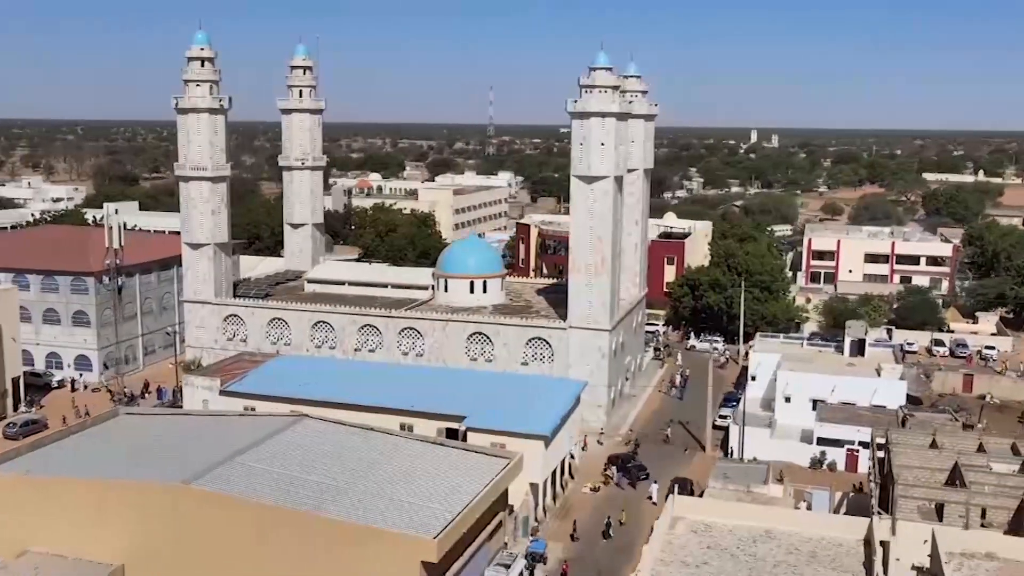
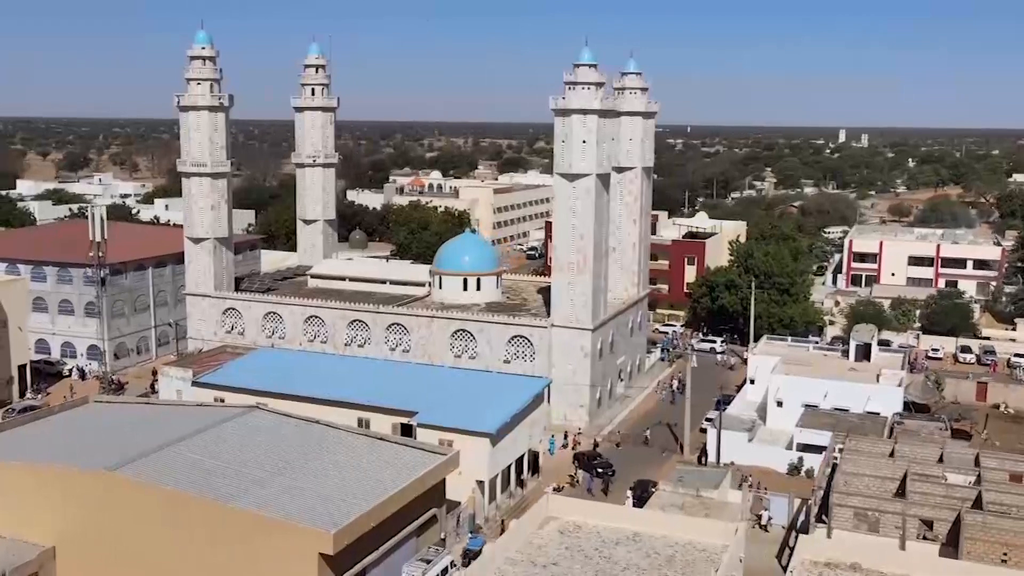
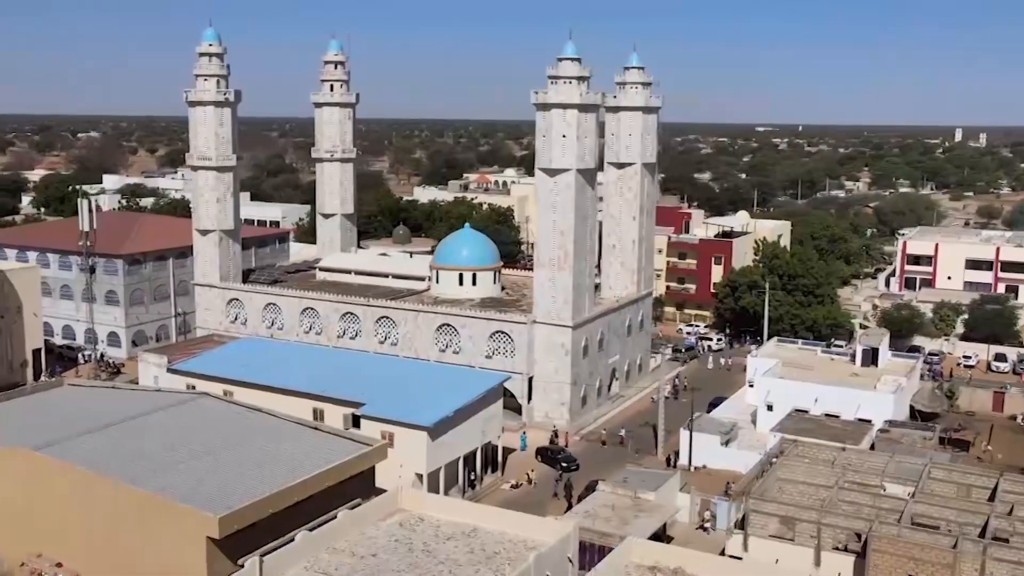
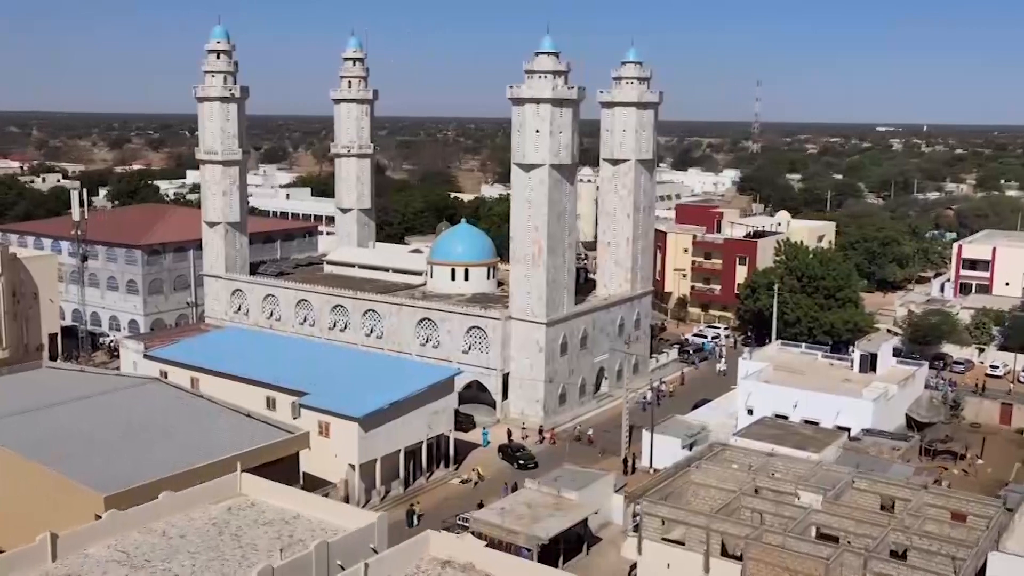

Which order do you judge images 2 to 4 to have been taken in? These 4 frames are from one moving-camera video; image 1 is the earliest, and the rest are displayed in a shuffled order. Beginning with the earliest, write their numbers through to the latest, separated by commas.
2, 3, 4
